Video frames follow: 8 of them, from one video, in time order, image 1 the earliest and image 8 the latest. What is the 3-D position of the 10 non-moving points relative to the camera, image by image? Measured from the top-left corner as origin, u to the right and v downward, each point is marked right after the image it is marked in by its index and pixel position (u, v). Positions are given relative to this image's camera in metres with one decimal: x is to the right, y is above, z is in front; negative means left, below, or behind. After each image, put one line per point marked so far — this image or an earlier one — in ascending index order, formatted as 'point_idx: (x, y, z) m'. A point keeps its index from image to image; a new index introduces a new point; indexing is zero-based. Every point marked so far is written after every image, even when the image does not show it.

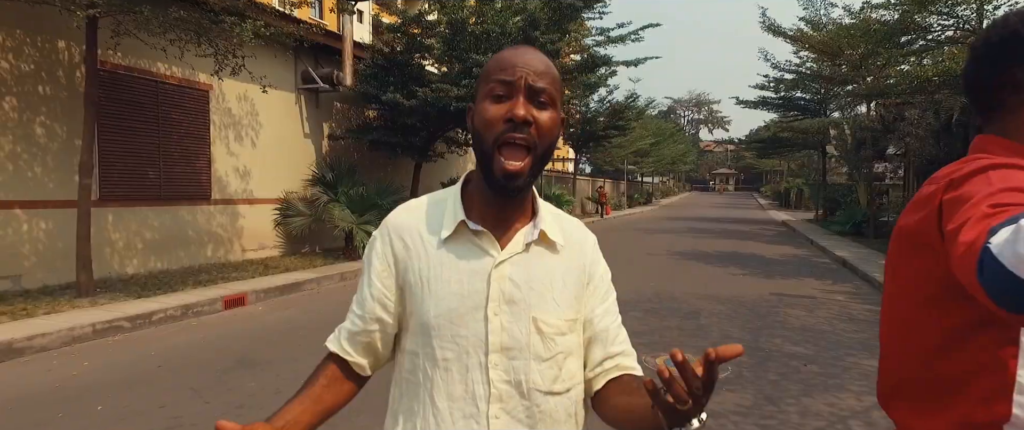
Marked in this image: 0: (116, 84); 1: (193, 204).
0: (-6.2, +2.1, +8.4) m
1: (-5.9, +0.2, +9.7) m
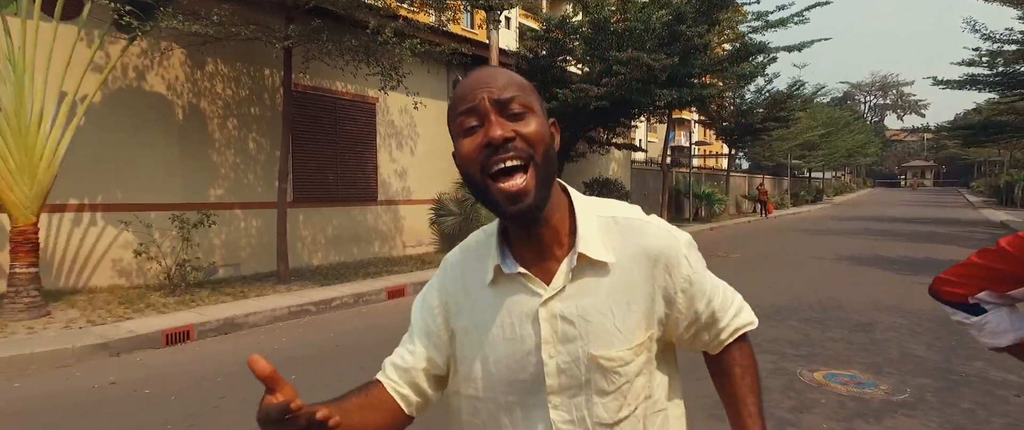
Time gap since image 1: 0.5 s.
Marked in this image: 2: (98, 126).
0: (-3.8, +2.1, +9.8) m
1: (-3.1, +0.2, +11.0) m
2: (-5.9, +1.3, +7.6) m
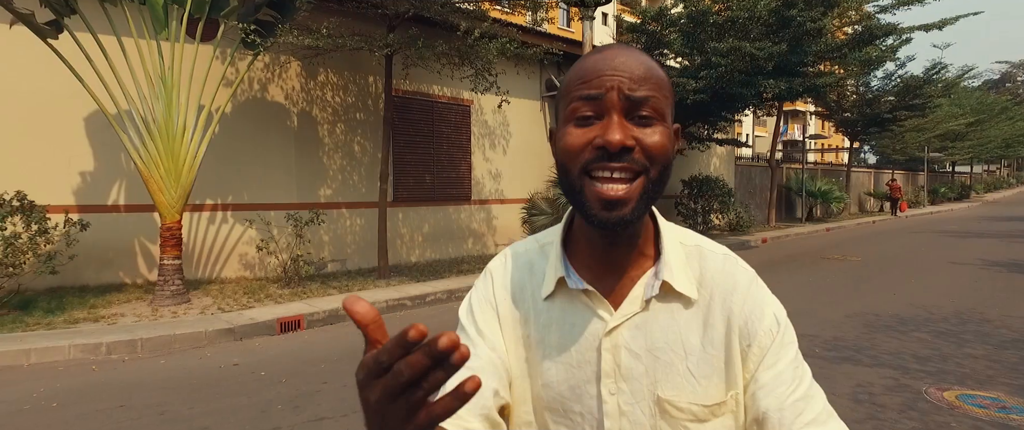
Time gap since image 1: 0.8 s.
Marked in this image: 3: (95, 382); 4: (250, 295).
0: (-2.1, +2.1, +10.3) m
1: (-1.2, +0.2, +11.3) m
2: (-4.6, +1.3, +8.5) m
3: (-3.8, -1.5, +4.7) m
4: (-3.7, -1.1, +7.5) m
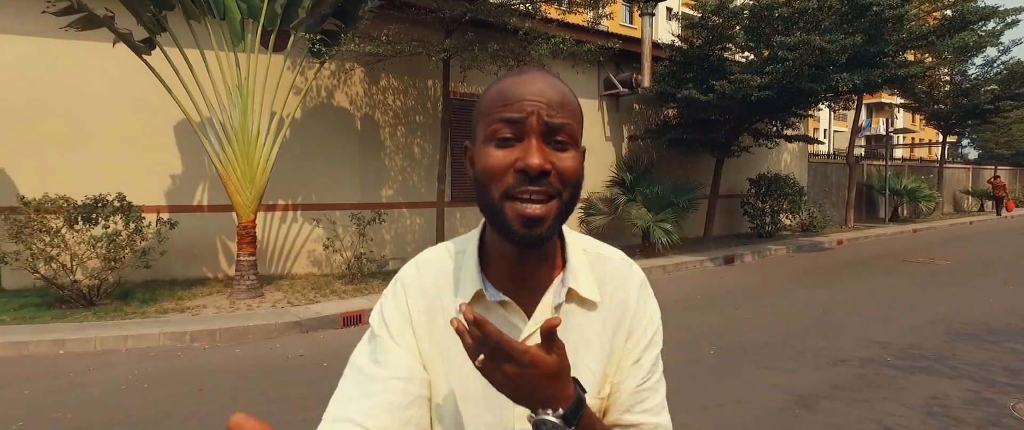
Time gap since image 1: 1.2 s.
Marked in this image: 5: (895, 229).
0: (-1.0, +2.1, +10.5) m
1: (0.0, +0.2, +11.5) m
2: (-3.7, +1.3, +9.0) m
3: (-3.3, -1.5, +5.2) m
4: (-2.9, -1.1, +7.9) m
5: (+12.0, -0.5, +16.7) m
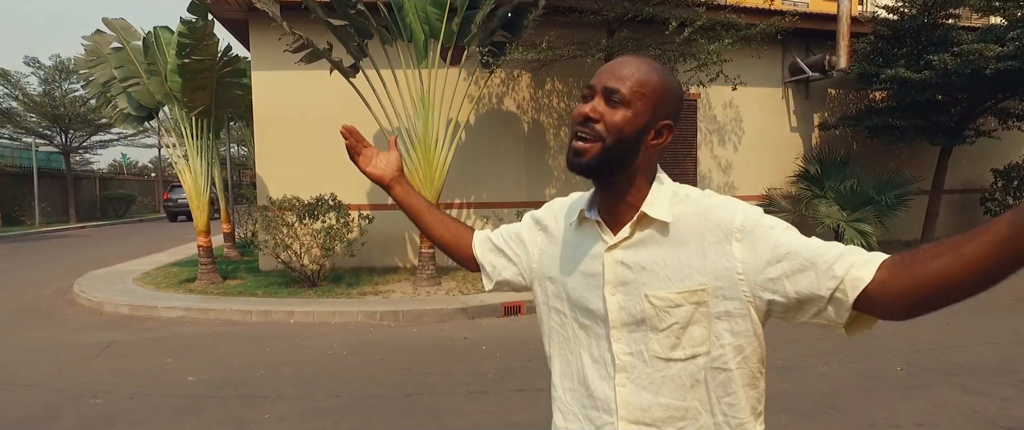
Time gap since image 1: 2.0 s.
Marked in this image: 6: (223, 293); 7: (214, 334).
0: (+2.3, +2.2, +10.4) m
1: (+3.5, +0.3, +11.0) m
2: (-0.8, +1.4, +9.9) m
3: (-1.7, -1.5, +6.2) m
4: (-0.4, -1.1, +8.7) m
5: (+16.6, -0.5, +12.0) m
6: (-4.5, -1.2, +8.3) m
7: (-3.7, -1.5, +6.5) m
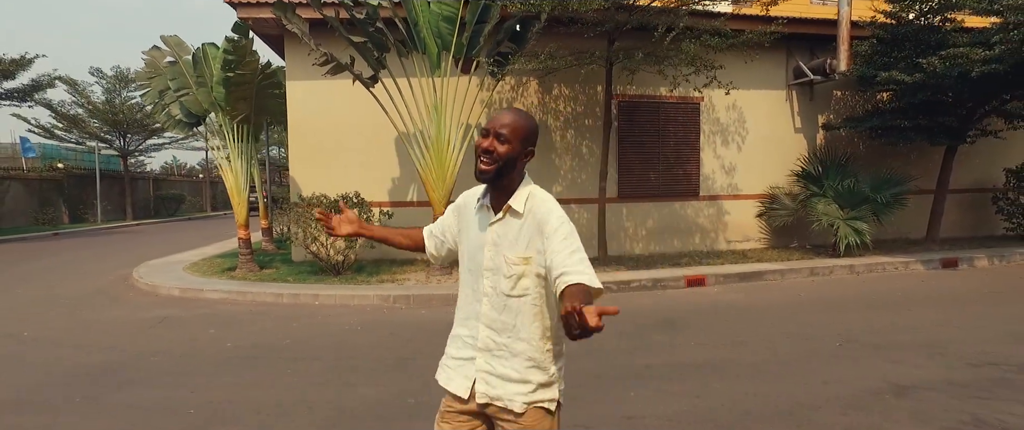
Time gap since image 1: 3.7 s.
0: (+2.5, +2.2, +11.1) m
1: (+3.8, +0.3, +11.5) m
2: (-0.6, +1.4, +10.7) m
3: (-1.7, -1.4, +7.0) m
4: (-0.3, -1.0, +9.4) m
5: (+16.8, -0.5, +11.7) m
6: (-4.5, -1.1, +9.3) m
7: (-3.7, -1.4, +7.5) m
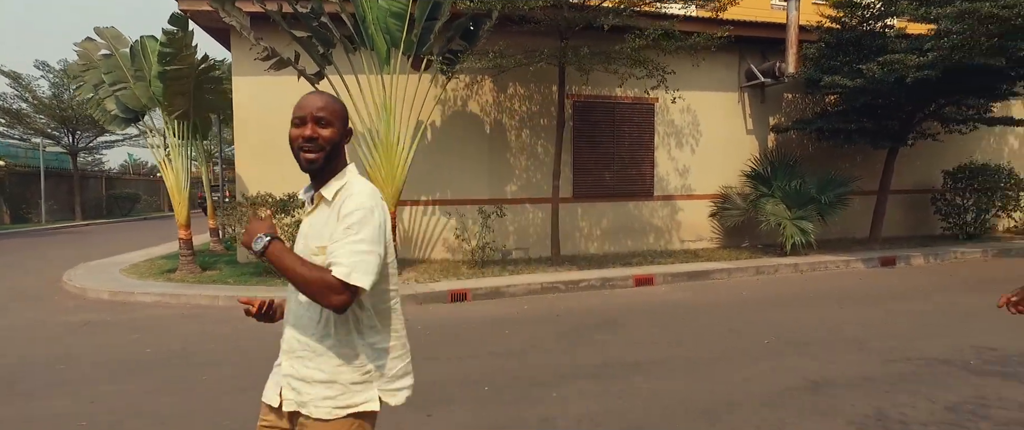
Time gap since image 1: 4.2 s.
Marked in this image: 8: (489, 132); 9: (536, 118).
0: (+1.5, +2.2, +11.1) m
1: (+2.8, +0.3, +11.6) m
2: (-1.5, +1.4, +10.6) m
3: (-2.5, -1.4, +6.9) m
4: (-1.2, -1.0, +9.3) m
5: (+15.8, -0.5, +12.4) m
6: (-5.3, -1.1, +9.0) m
7: (-4.5, -1.4, +7.2) m
8: (-0.5, +1.7, +10.7) m
9: (+0.5, +2.0, +10.9) m
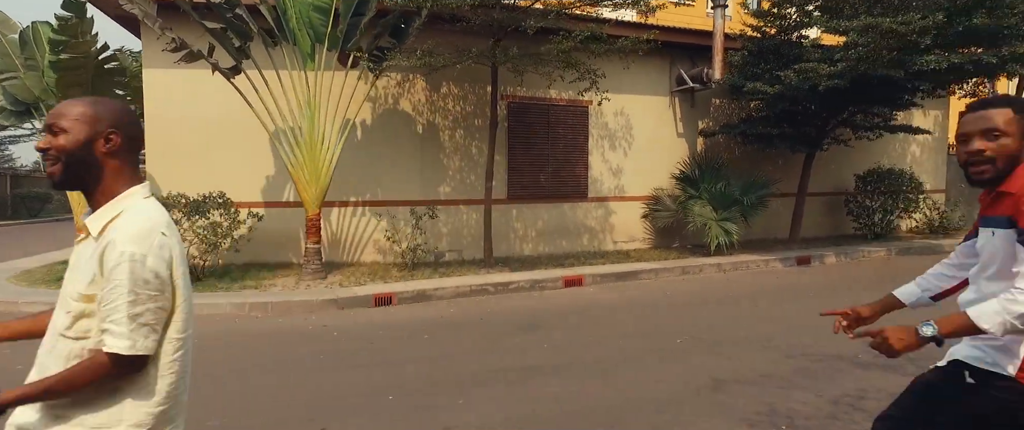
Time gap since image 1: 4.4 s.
0: (+0.1, +2.2, +11.1) m
1: (+1.4, +0.3, +11.7) m
2: (-2.8, +1.4, +10.3) m
3: (-3.4, -1.4, +6.5) m
4: (-2.4, -1.0, +9.0) m
5: (+14.3, -0.5, +13.8) m
6: (-6.5, -1.2, +8.3) m
7: (-5.5, -1.4, +6.7) m
8: (-1.8, +1.7, +10.5) m
9: (-0.9, +2.0, +10.8) m
